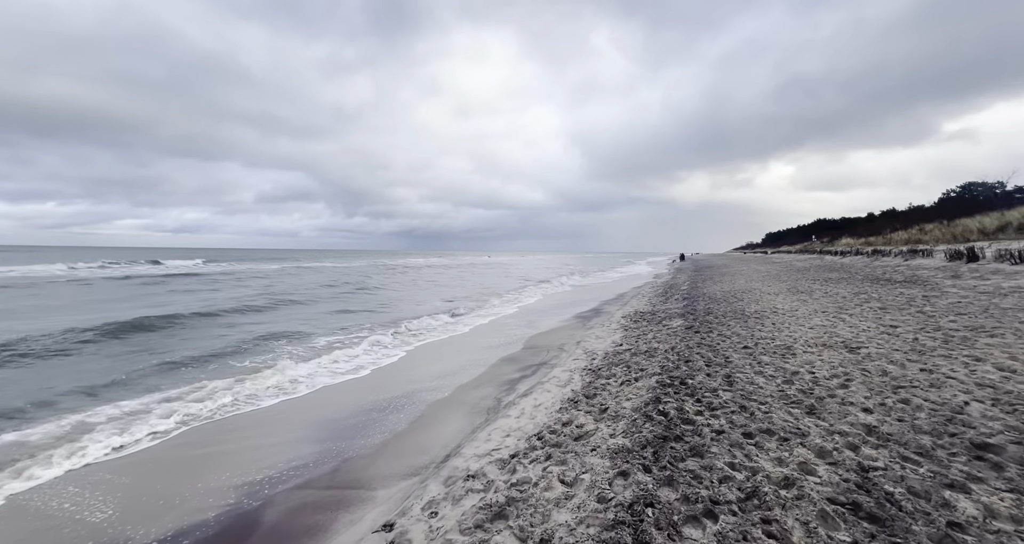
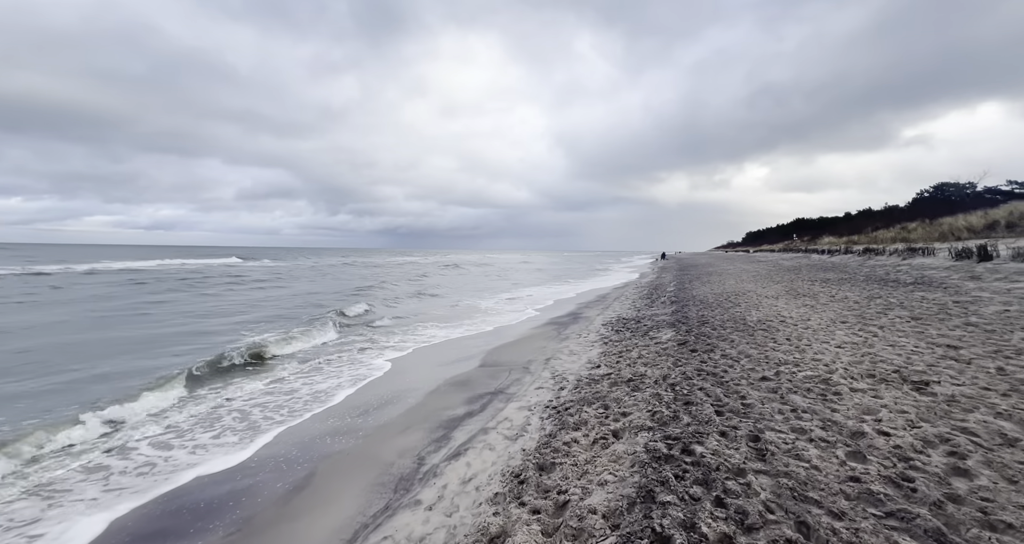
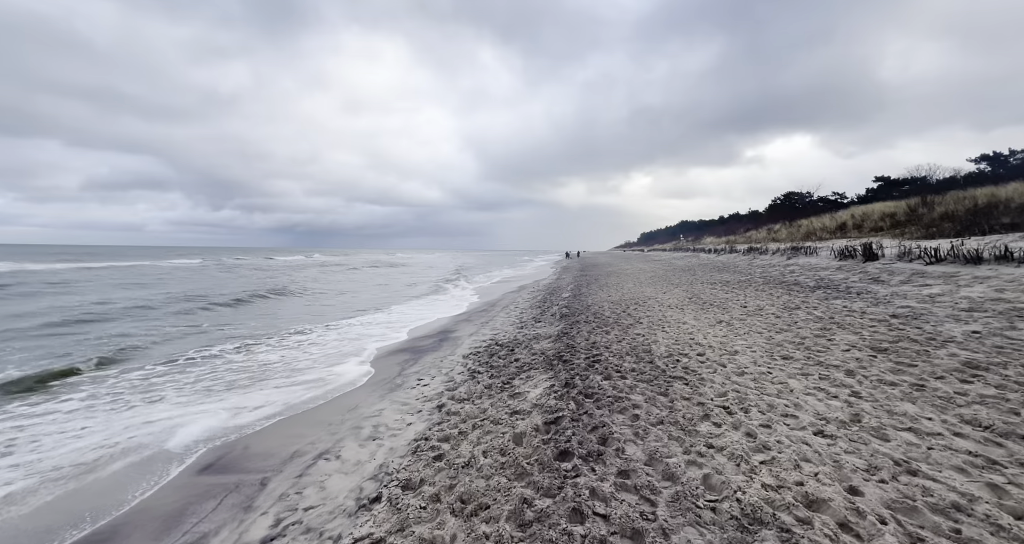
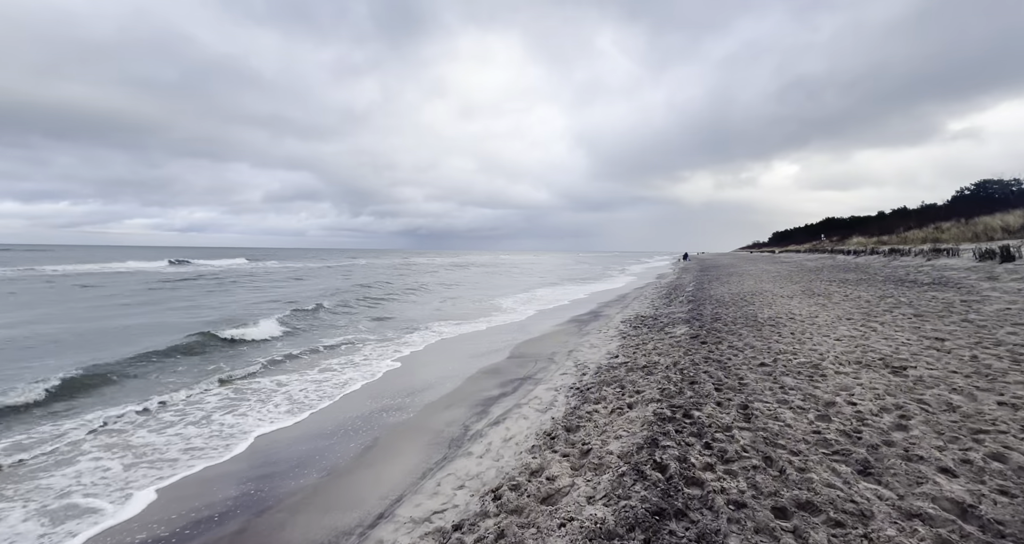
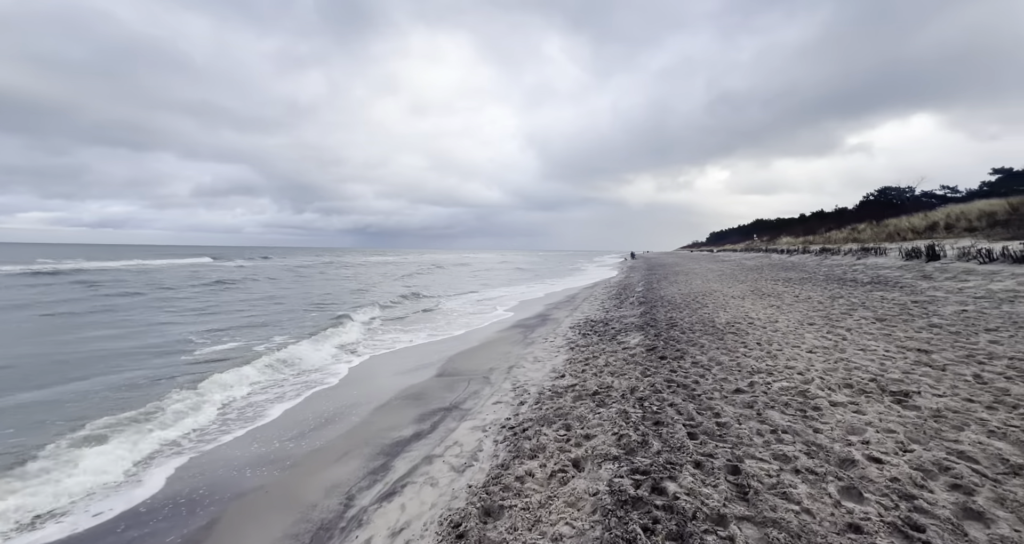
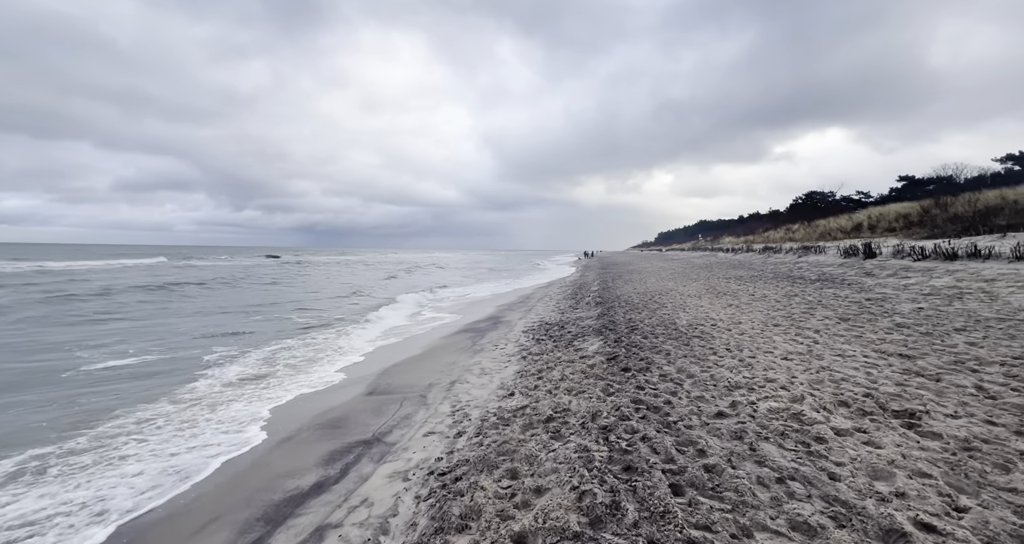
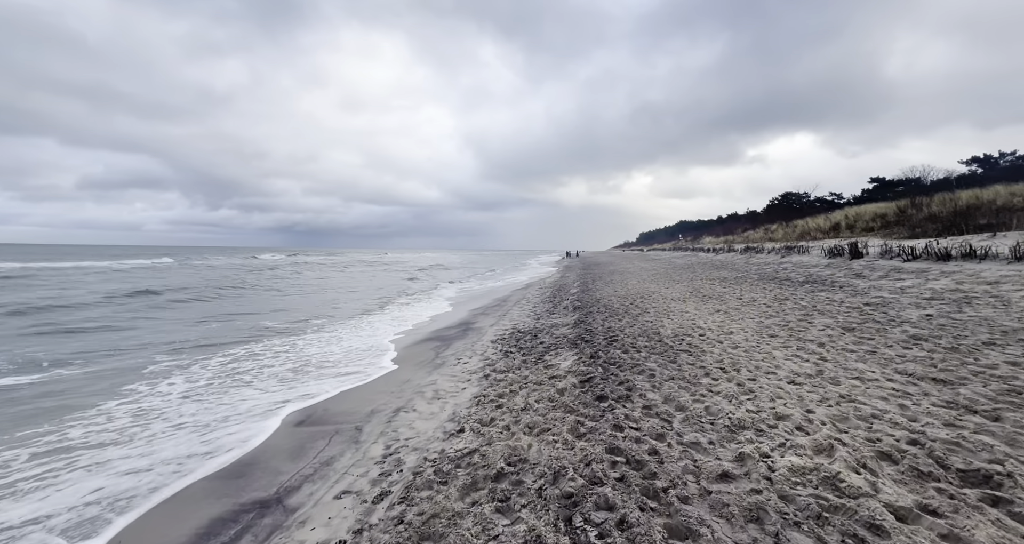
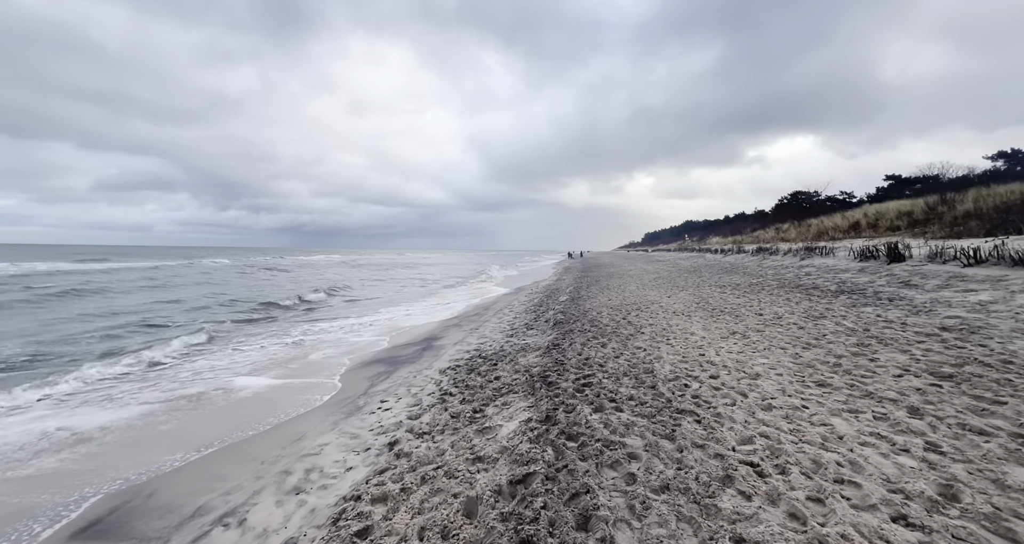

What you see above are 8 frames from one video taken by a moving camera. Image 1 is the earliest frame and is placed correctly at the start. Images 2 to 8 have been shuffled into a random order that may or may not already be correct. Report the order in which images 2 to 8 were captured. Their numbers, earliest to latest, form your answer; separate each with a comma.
4, 2, 5, 6, 7, 3, 8
